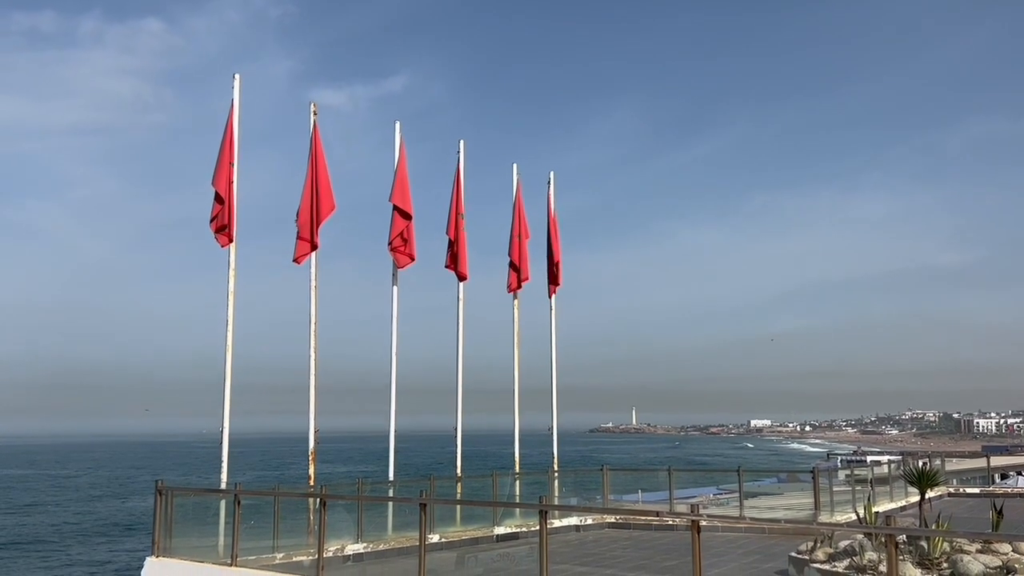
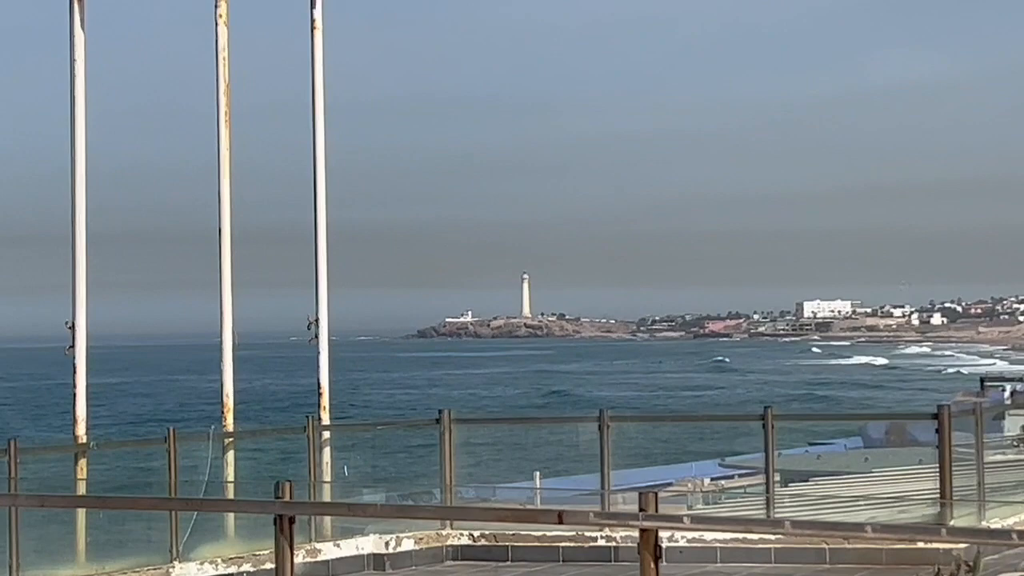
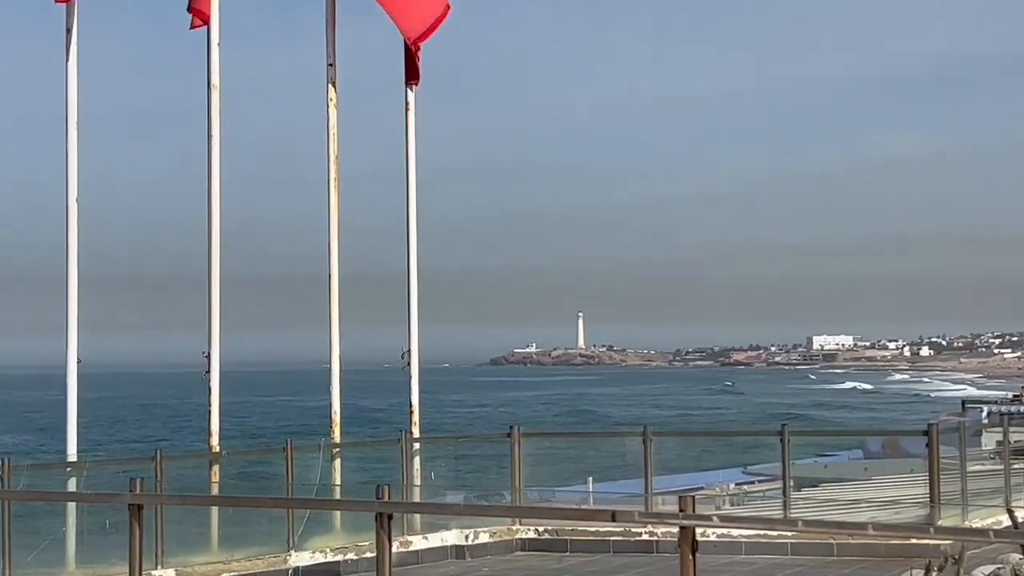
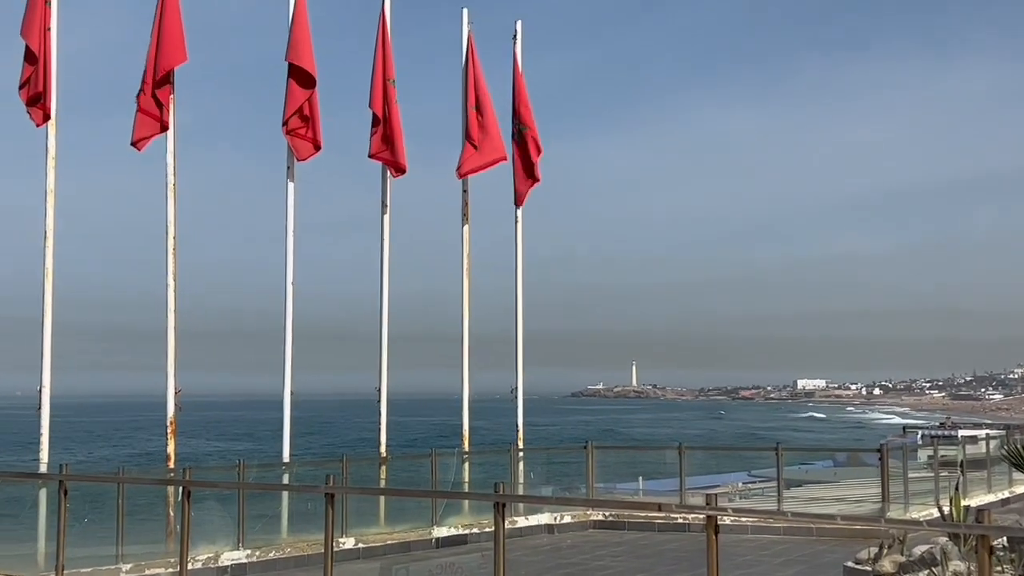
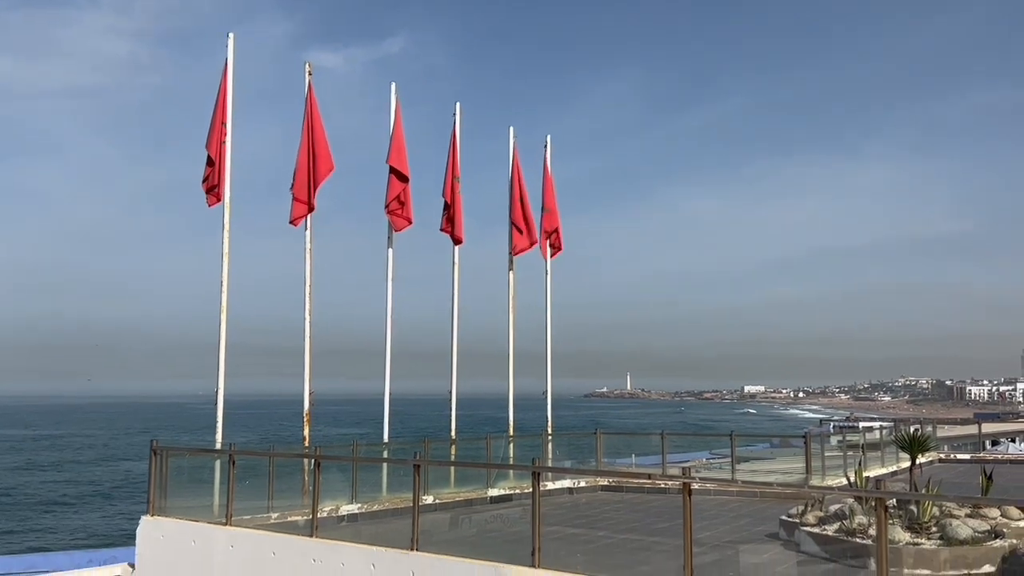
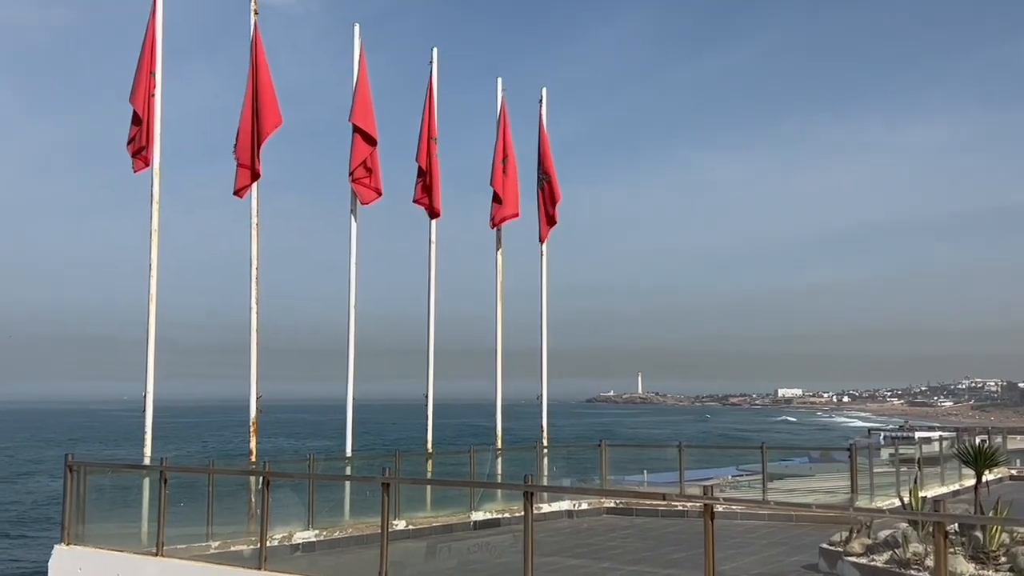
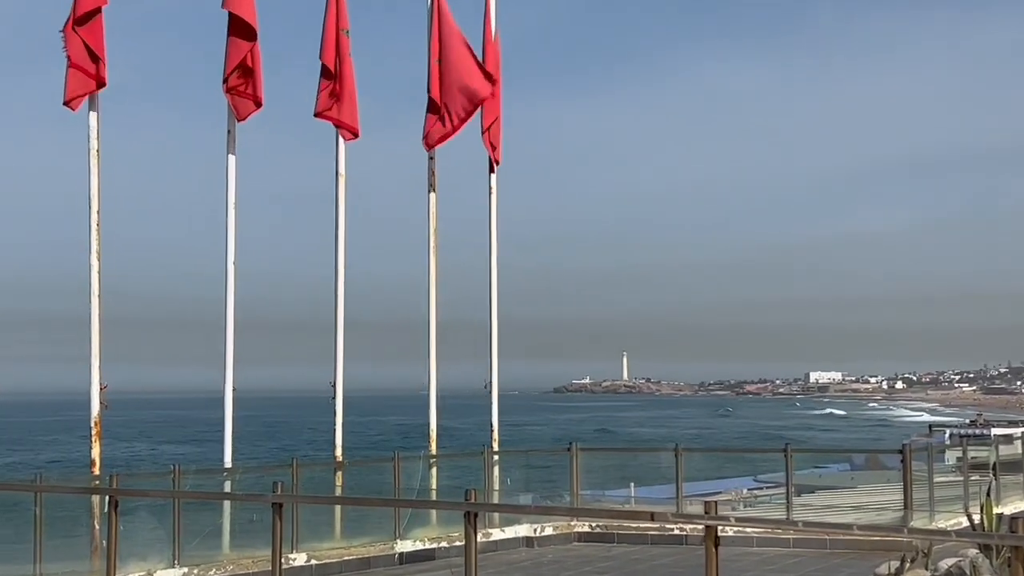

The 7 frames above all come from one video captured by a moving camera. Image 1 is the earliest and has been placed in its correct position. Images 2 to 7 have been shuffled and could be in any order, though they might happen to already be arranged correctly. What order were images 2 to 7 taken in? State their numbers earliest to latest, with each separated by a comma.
5, 6, 4, 7, 3, 2
